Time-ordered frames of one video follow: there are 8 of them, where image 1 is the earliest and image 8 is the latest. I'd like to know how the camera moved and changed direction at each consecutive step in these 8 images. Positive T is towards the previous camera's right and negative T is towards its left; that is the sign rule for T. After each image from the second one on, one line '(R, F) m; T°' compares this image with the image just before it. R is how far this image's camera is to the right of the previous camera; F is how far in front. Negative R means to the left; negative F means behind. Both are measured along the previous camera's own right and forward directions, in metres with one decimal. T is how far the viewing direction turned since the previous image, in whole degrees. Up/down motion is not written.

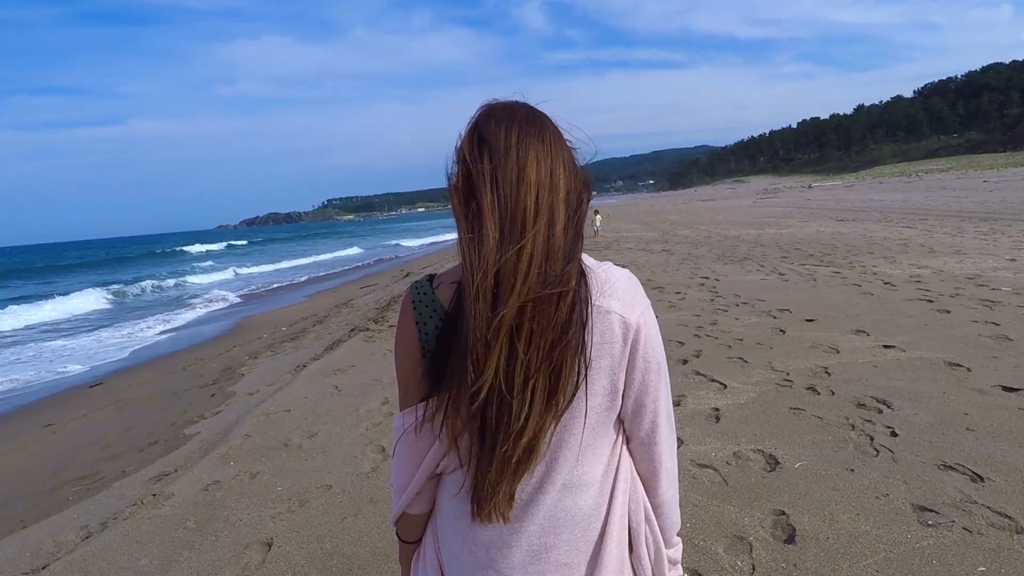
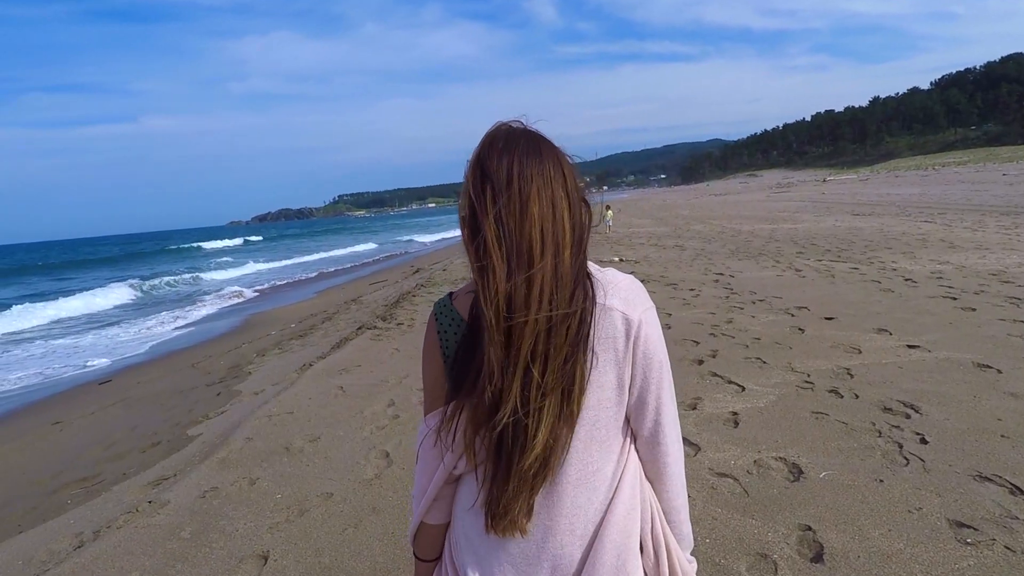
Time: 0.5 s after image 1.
(0.0, +0.2) m; -1°
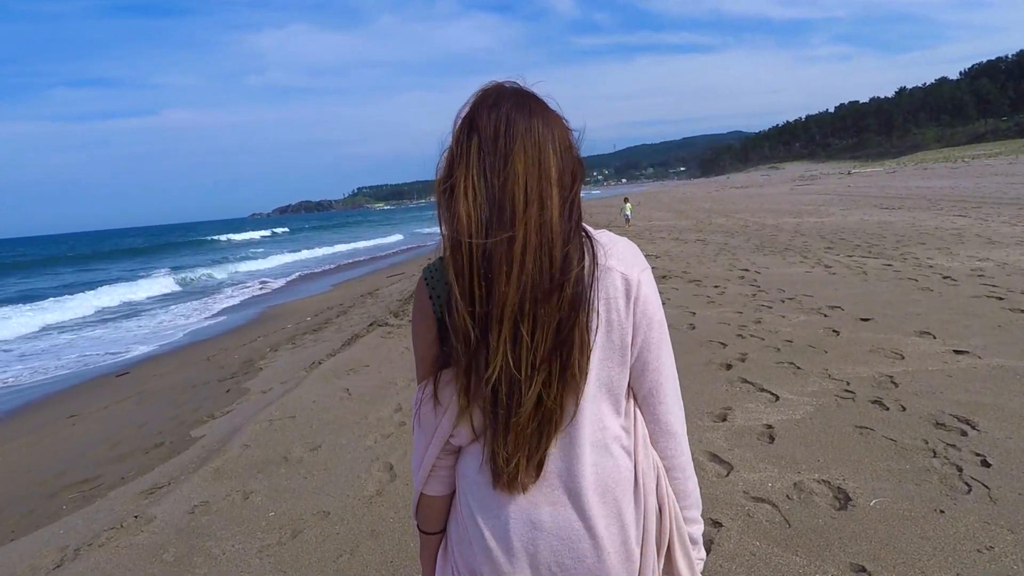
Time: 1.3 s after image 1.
(0.0, +0.3) m; -2°
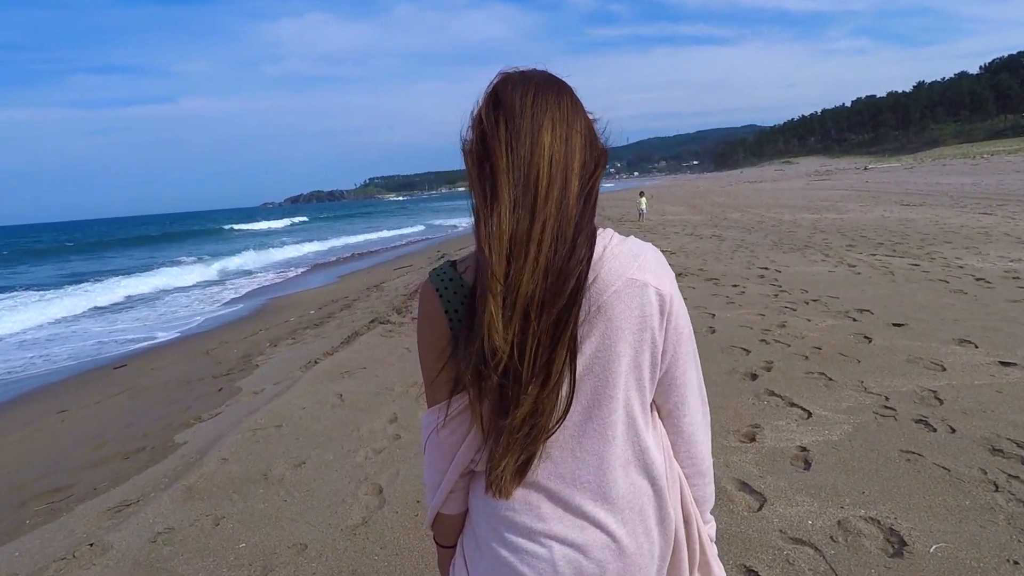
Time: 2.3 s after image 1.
(0.0, +0.4) m; -1°
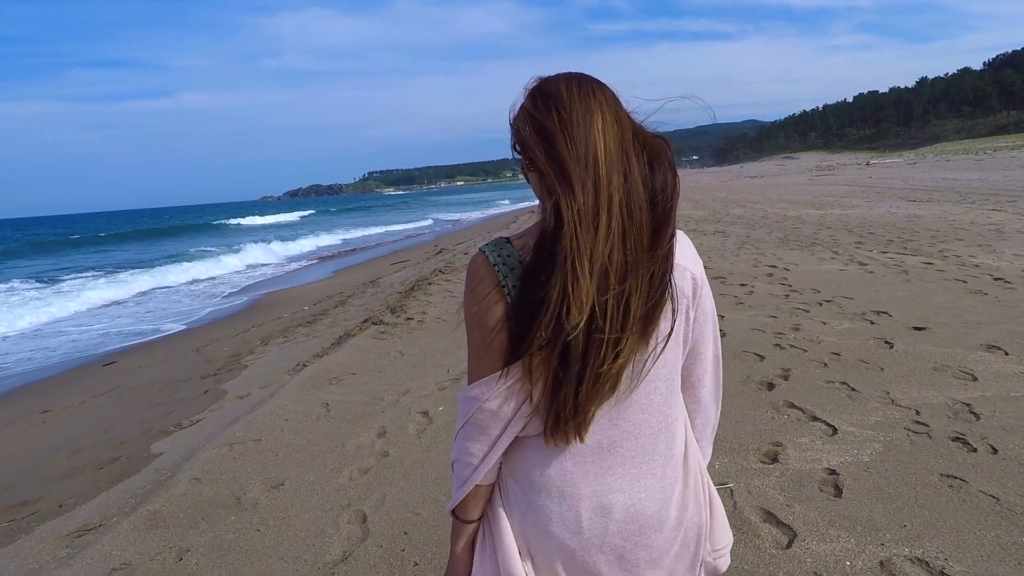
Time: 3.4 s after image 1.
(0.0, +0.3) m; 0°
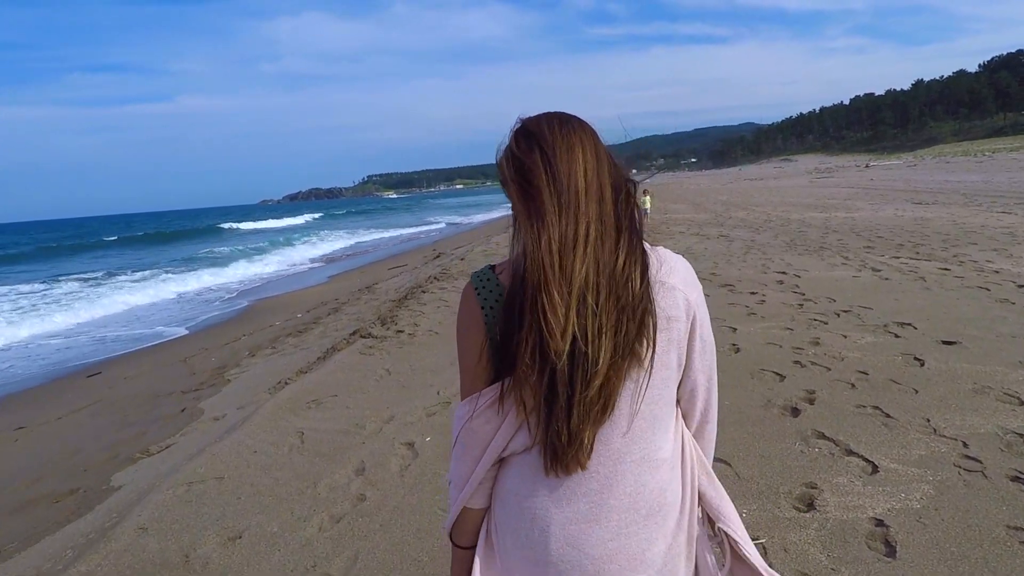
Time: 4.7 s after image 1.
(0.0, +0.4) m; 0°
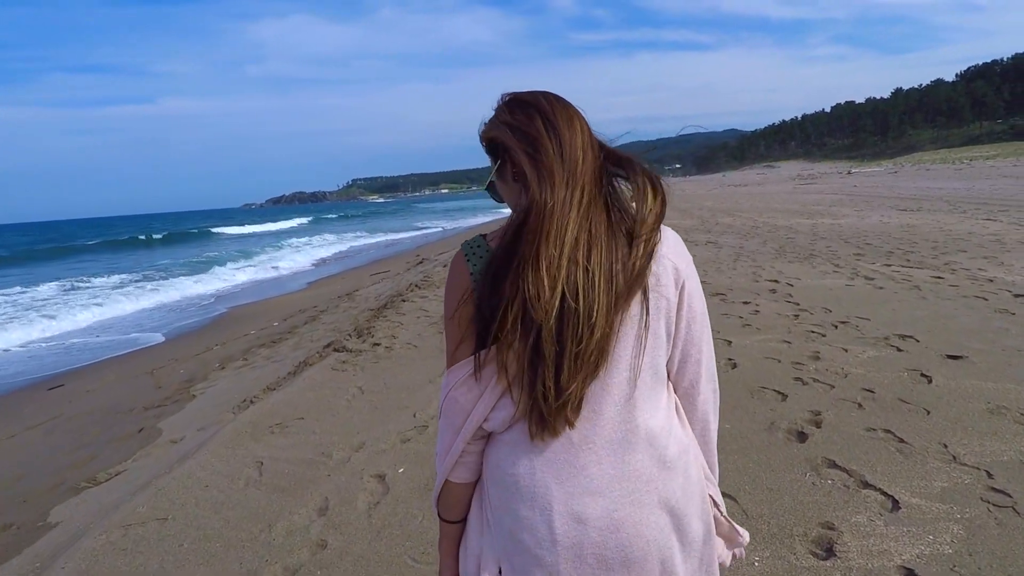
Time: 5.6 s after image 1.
(0.0, +0.3) m; +1°
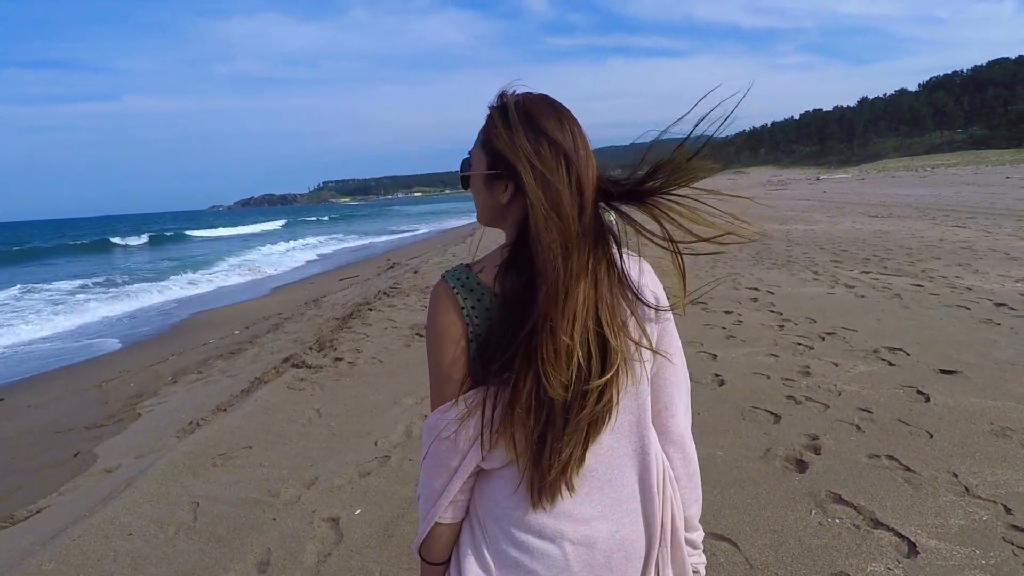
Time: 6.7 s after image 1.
(0.0, +0.4) m; +2°
